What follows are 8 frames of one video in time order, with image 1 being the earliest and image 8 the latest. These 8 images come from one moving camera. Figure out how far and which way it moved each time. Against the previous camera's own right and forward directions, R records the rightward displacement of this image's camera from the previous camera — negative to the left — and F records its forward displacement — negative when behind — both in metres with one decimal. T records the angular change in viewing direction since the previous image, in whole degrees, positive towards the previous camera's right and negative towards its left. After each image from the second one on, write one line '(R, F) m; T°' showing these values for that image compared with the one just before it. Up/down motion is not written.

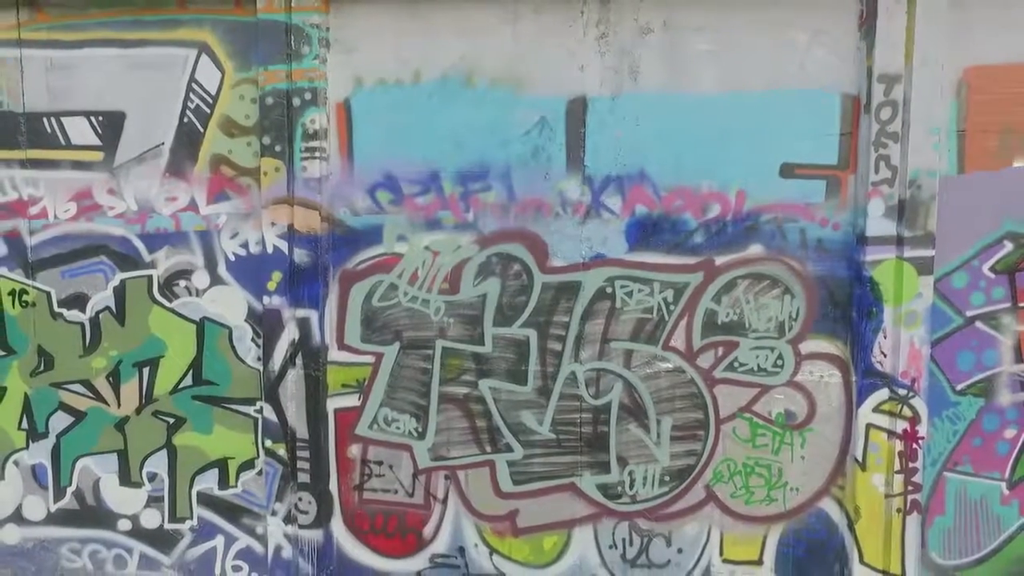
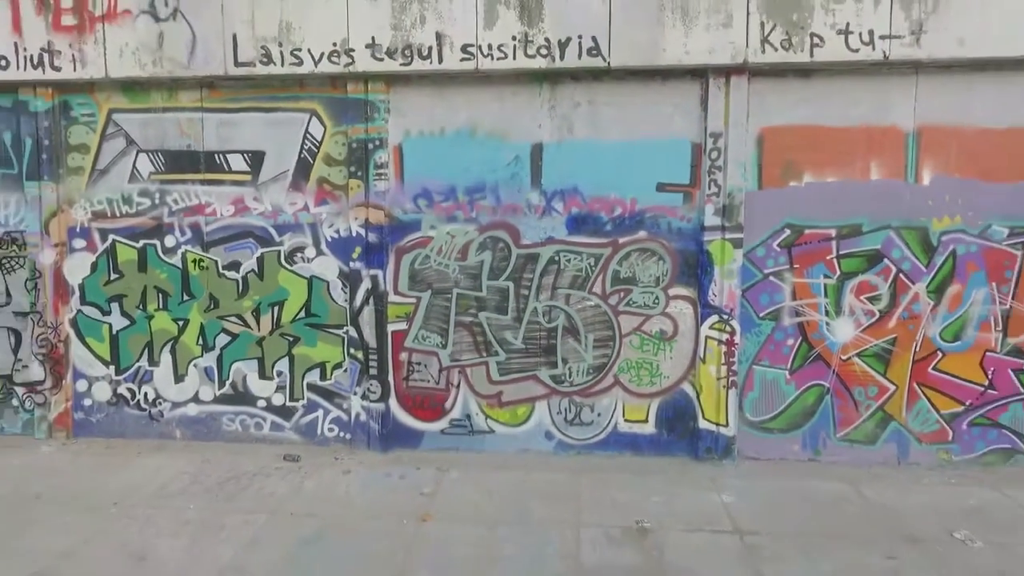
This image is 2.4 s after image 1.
(+0.2, -2.1) m; 0°
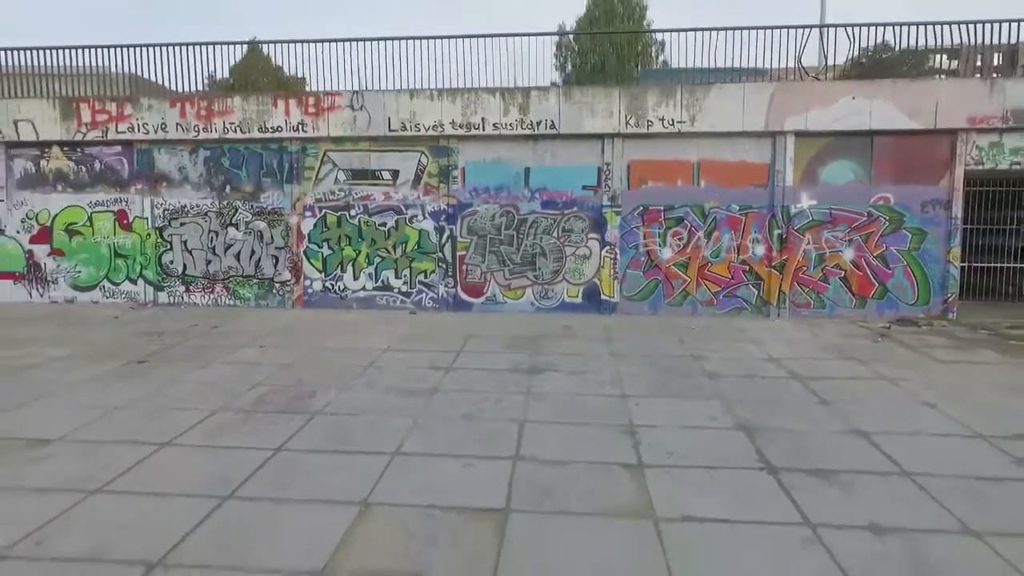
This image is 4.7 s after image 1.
(0.0, -6.0) m; 0°
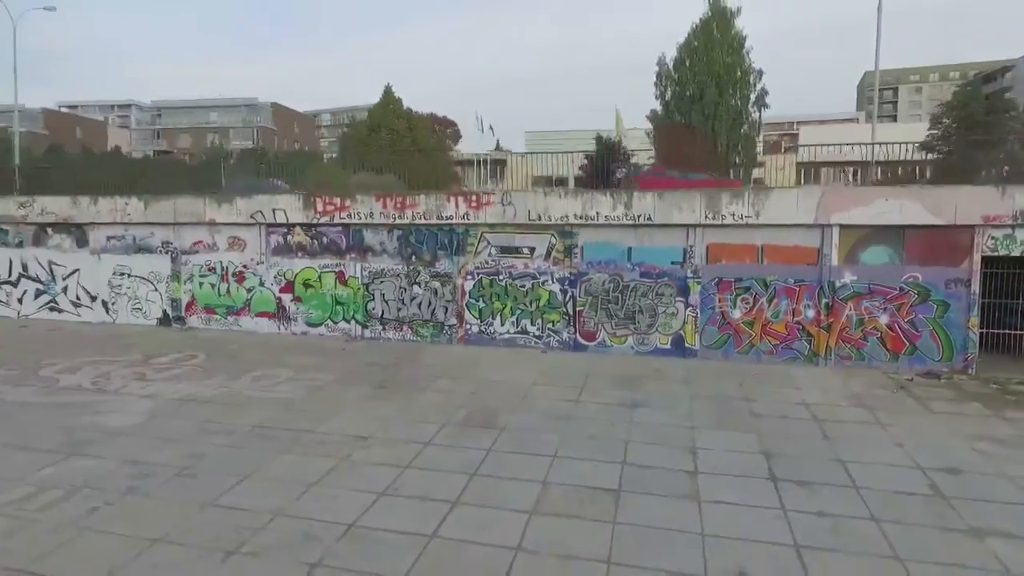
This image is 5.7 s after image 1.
(-0.2, -4.1) m; -9°
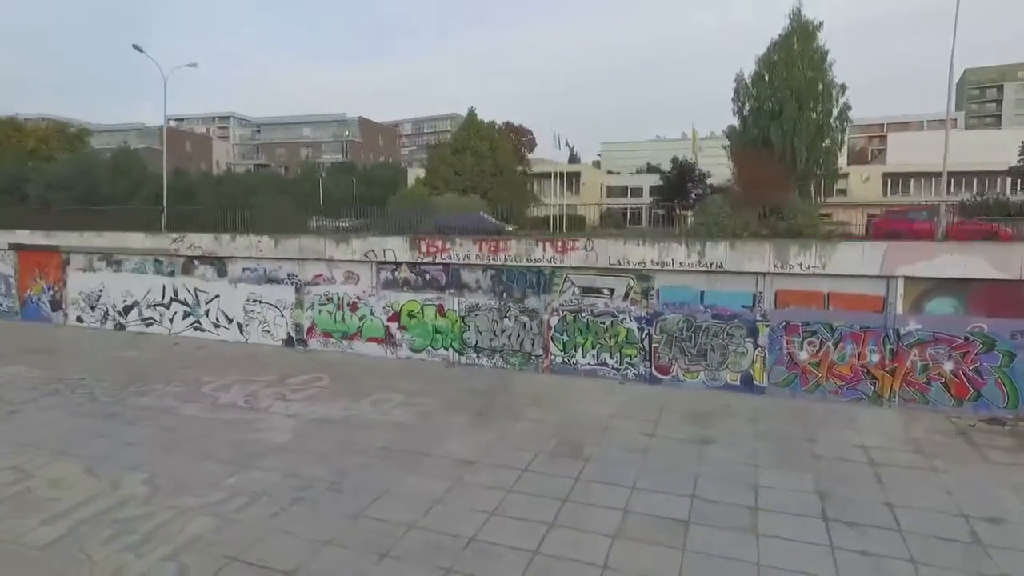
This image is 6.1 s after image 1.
(-0.3, -1.9) m; -7°
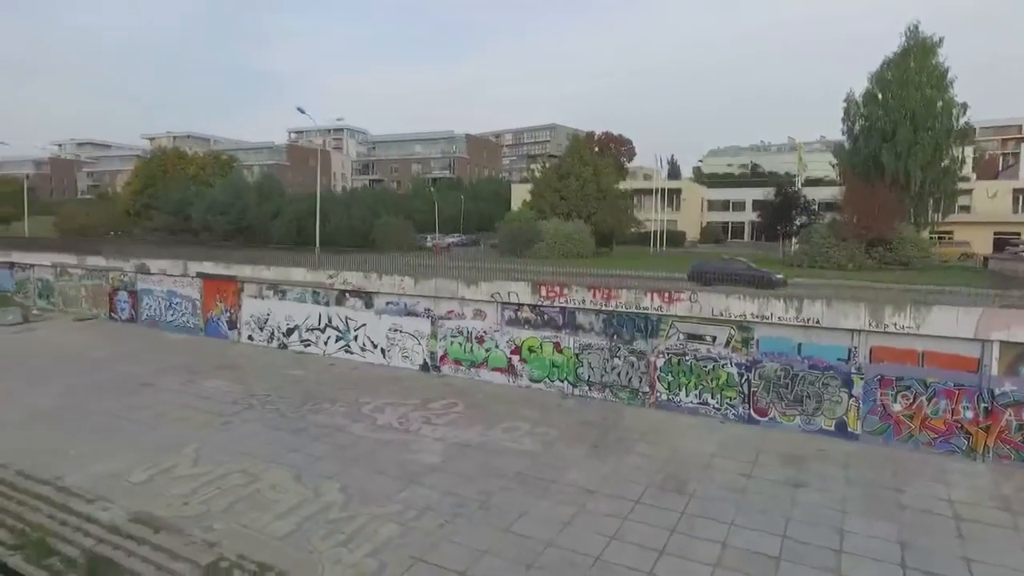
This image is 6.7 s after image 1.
(-0.6, -2.7) m; -9°
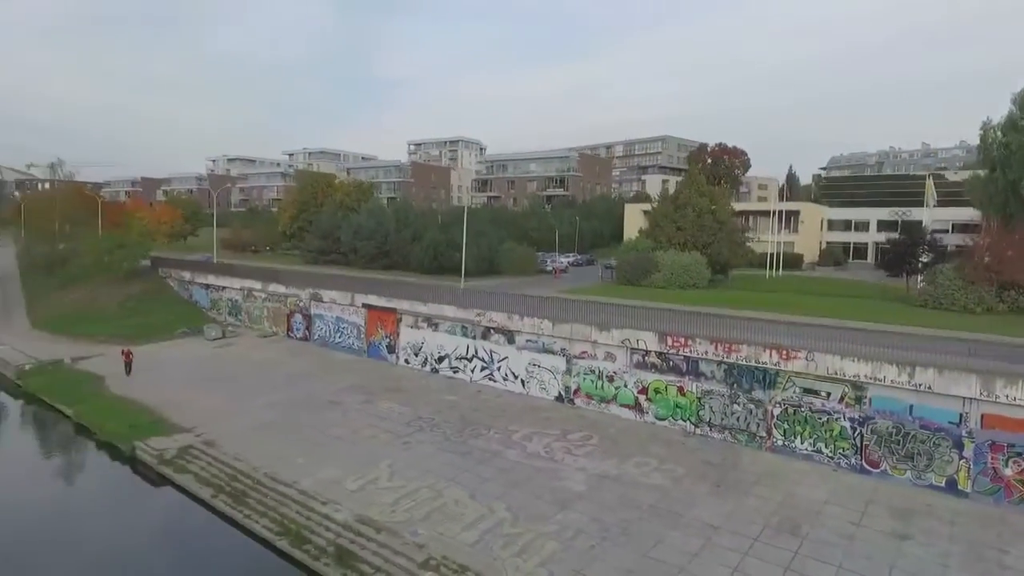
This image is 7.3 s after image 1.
(-1.1, -3.7) m; -10°
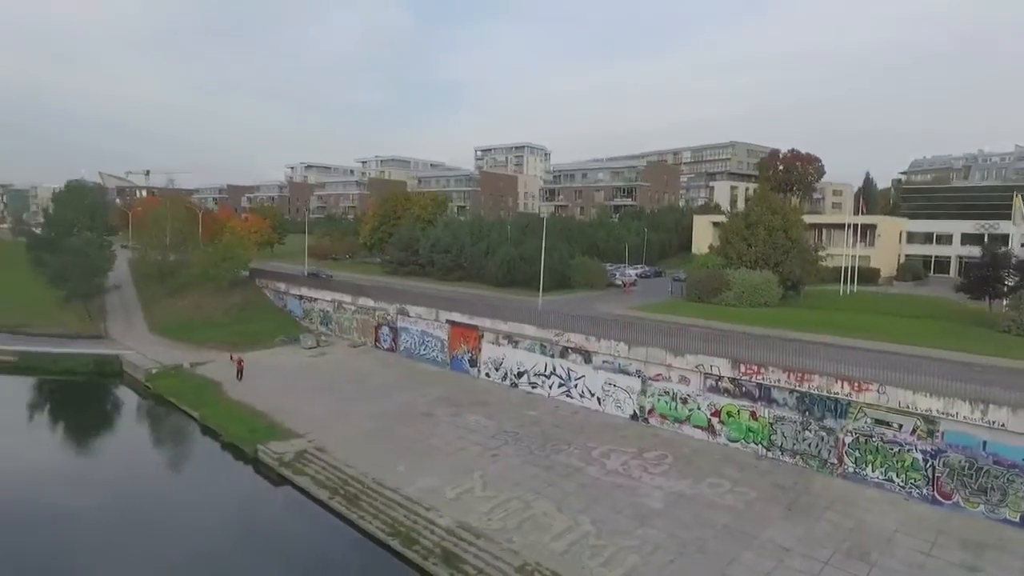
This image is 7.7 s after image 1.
(-0.9, -2.2) m; -6°
